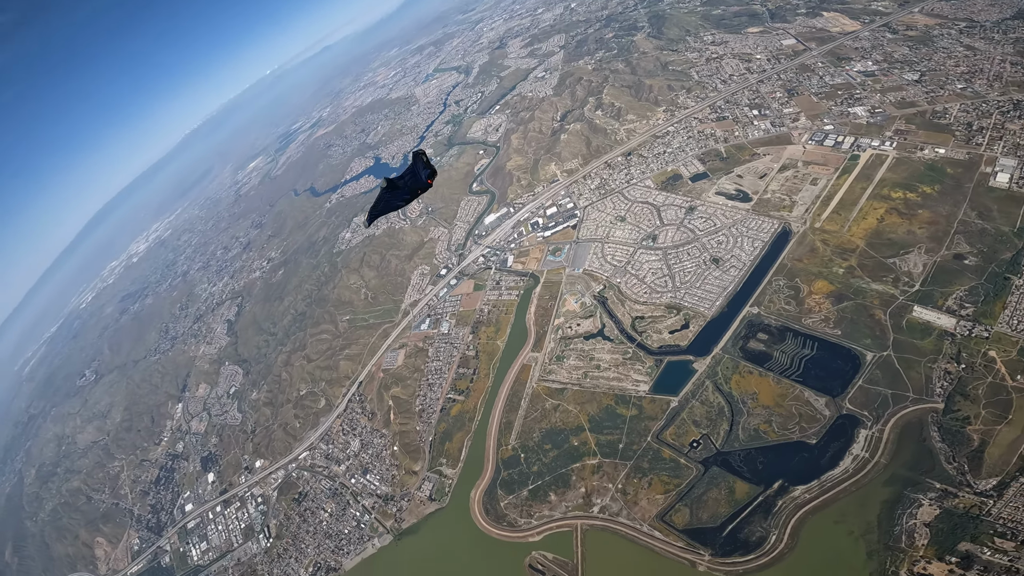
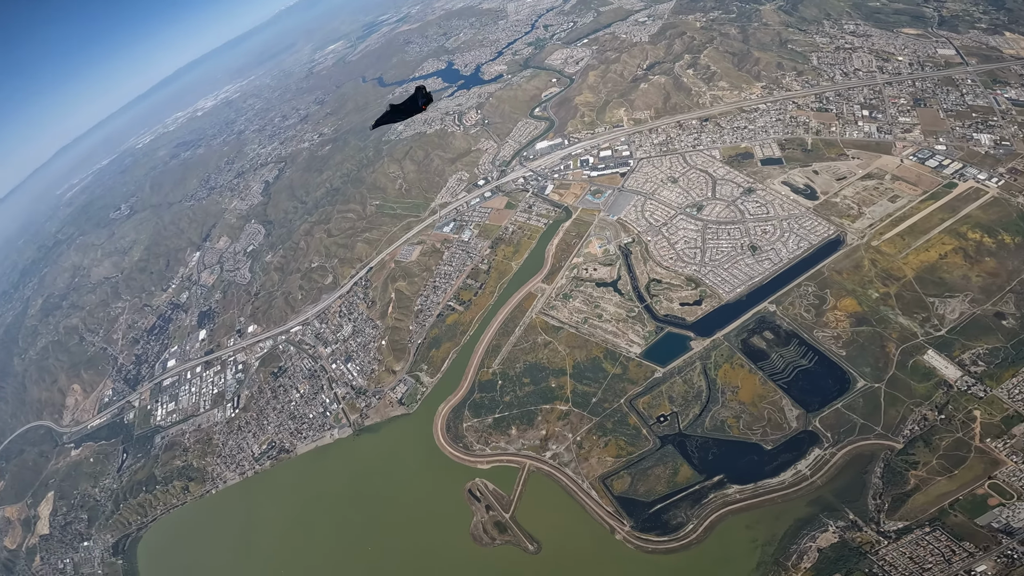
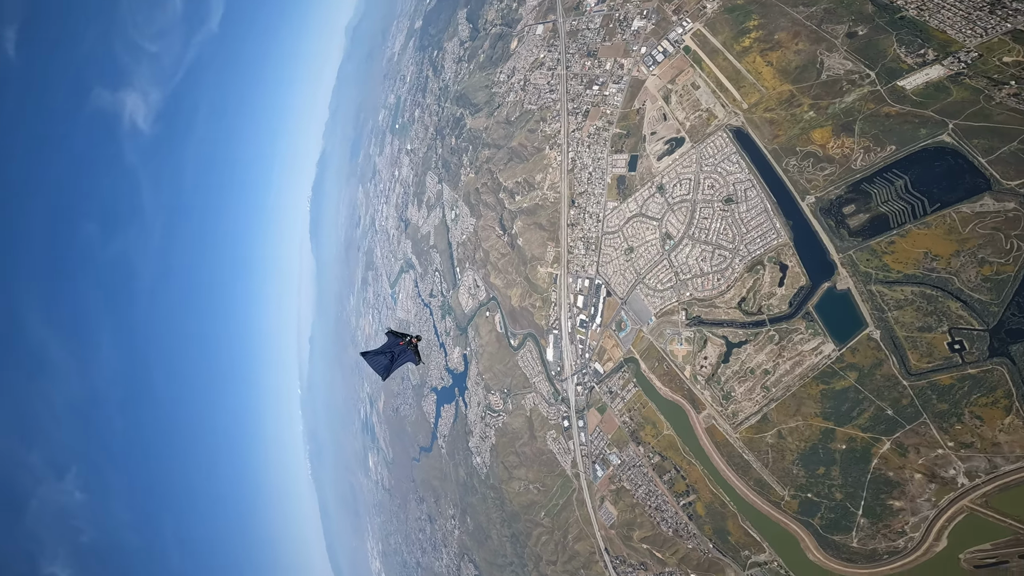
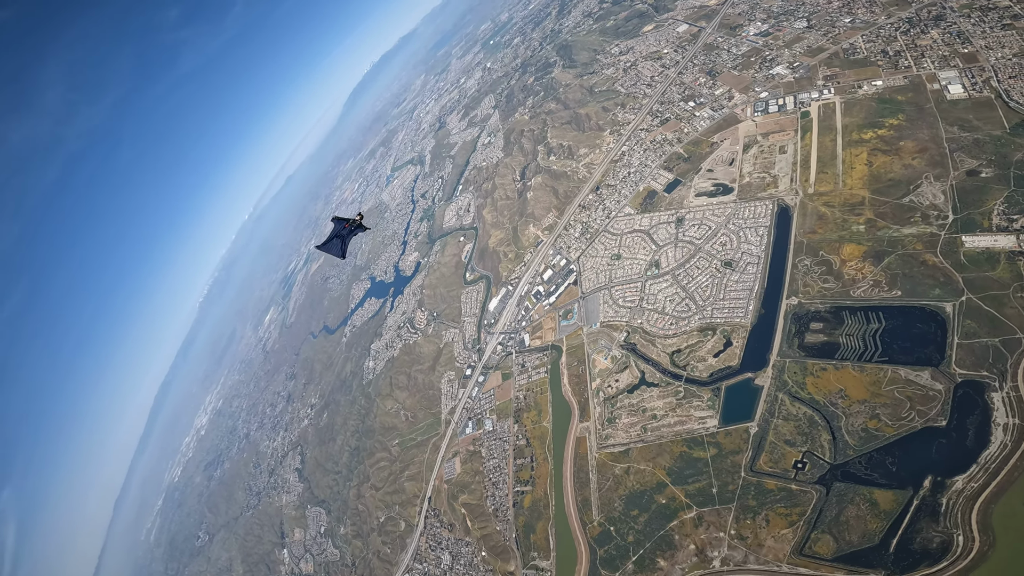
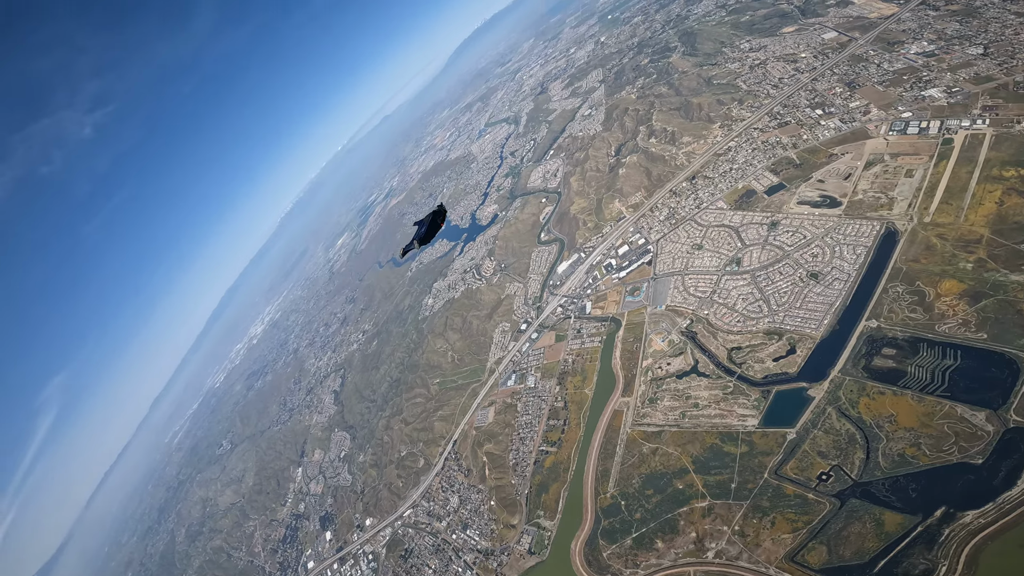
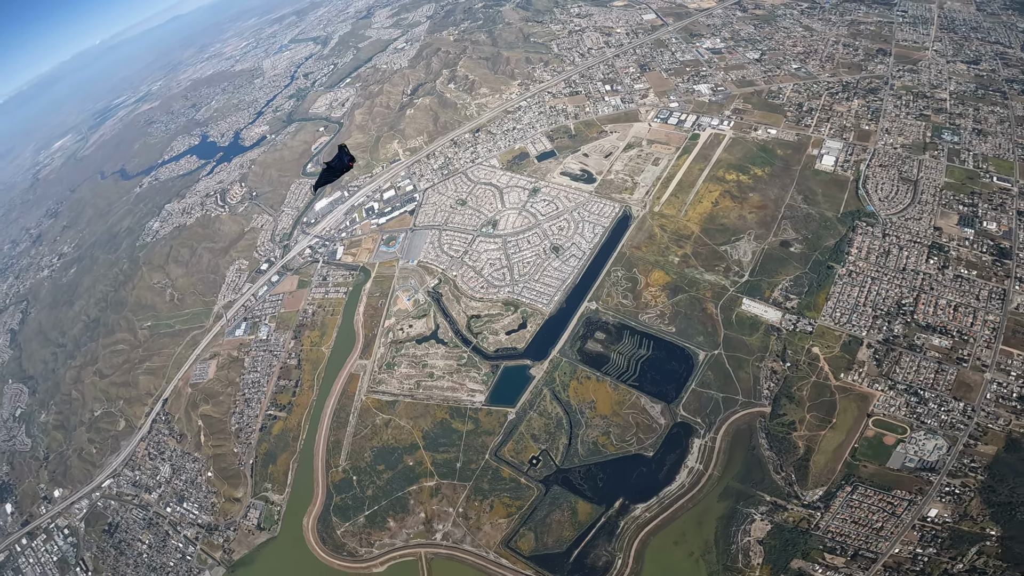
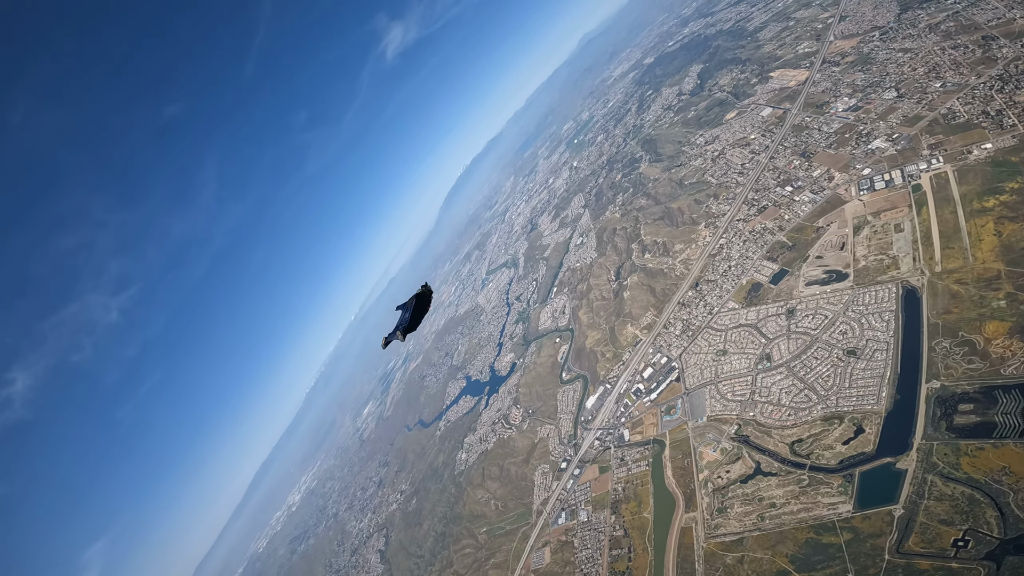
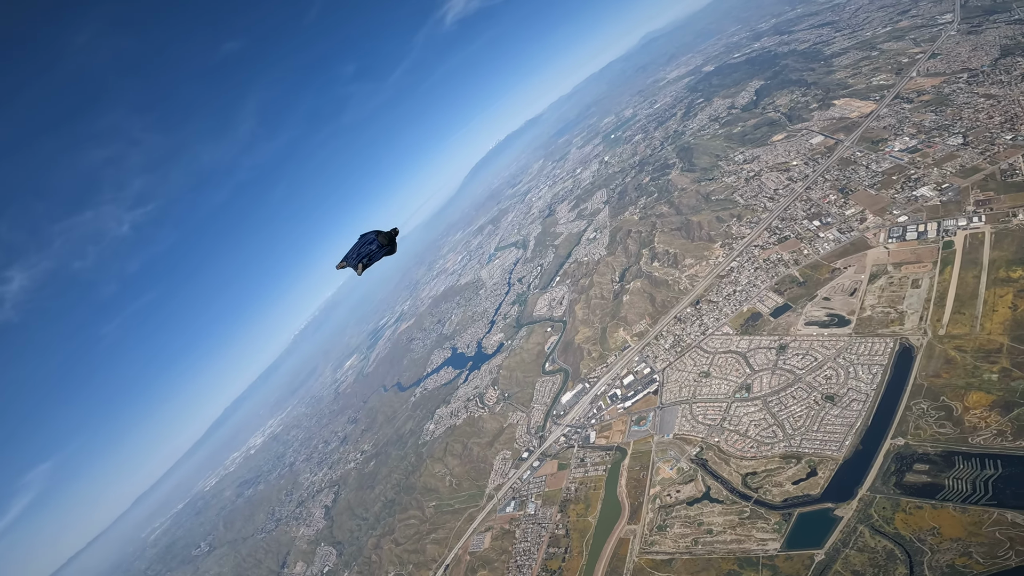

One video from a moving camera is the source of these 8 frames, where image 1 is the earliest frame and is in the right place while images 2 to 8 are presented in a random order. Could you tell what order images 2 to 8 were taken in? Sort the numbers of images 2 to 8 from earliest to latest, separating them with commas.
2, 5, 7, 8, 4, 3, 6
